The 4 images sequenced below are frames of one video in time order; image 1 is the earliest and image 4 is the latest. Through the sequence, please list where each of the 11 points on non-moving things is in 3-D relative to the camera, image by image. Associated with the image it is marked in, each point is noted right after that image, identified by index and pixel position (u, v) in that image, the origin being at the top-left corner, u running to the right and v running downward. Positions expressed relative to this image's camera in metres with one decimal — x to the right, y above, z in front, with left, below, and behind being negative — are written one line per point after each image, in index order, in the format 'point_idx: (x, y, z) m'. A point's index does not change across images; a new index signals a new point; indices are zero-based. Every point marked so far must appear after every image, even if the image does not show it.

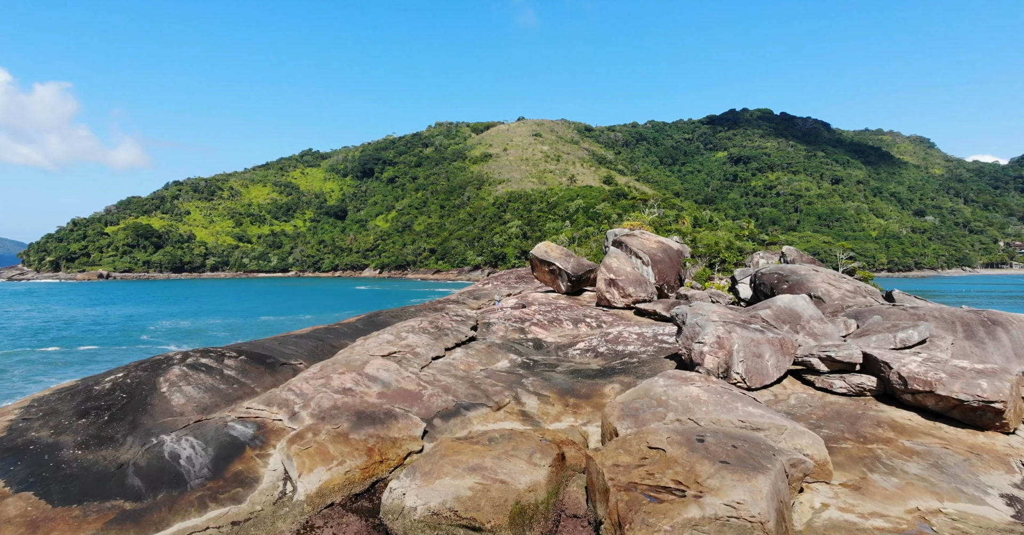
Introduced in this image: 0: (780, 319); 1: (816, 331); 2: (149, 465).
0: (+6.6, -1.3, +14.0) m
1: (+7.4, -1.5, +13.8) m
2: (-5.6, -3.0, +8.7) m
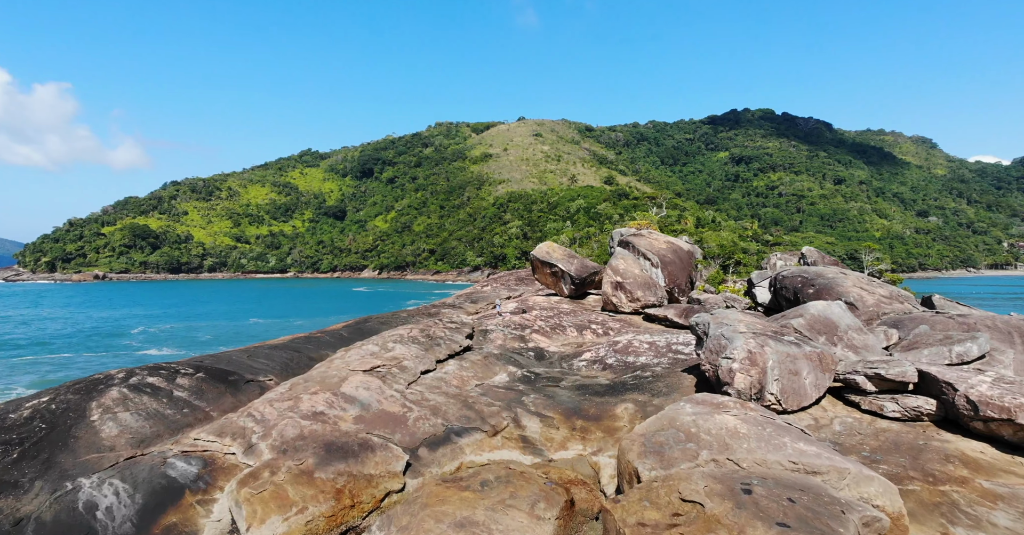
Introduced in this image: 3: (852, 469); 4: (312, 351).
0: (+6.6, -1.3, +12.4) m
1: (+7.3, -1.6, +12.1) m
2: (-5.6, -3.1, +7.0) m
3: (+4.1, -2.5, +7.0) m
4: (-5.1, -2.1, +14.6) m
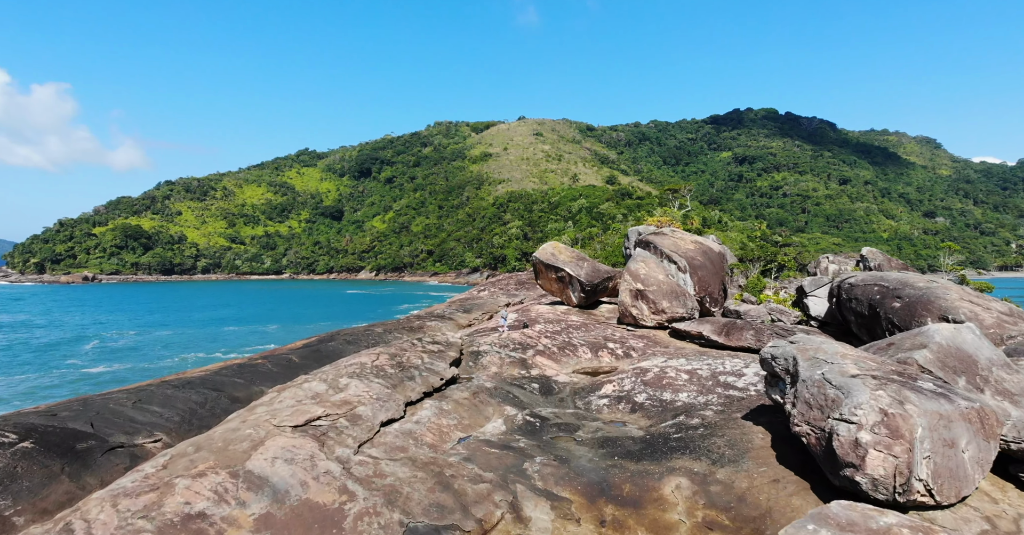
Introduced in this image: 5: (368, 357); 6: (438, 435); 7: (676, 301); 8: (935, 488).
0: (+6.5, -1.5, +8.5) m
1: (+7.3, -1.7, +8.3) m
2: (-5.6, -3.2, +3.2) m
3: (+4.1, -2.6, +3.1) m
4: (-5.2, -2.3, +10.8) m
5: (-3.0, -1.9, +12.0) m
6: (-1.2, -2.8, +9.6) m
7: (+5.2, -1.1, +18.2) m
8: (+4.9, -2.5, +6.6) m
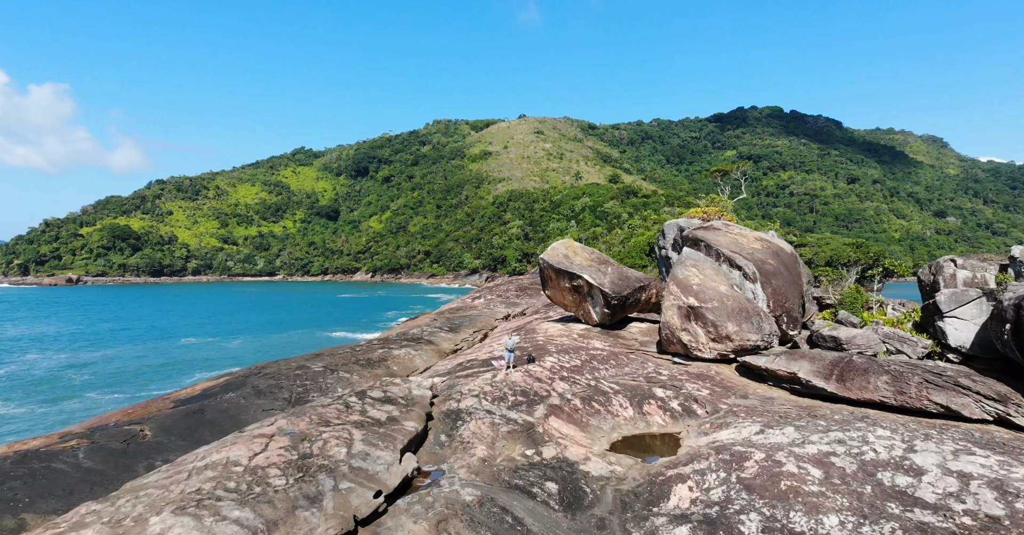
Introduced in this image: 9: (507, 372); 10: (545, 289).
0: (+6.5, -1.6, +3.0) m
1: (+7.3, -1.9, +2.8) m
2: (-5.7, -3.4, -2.3) m
3: (+4.1, -2.7, -2.4) m
4: (-5.2, -2.5, +5.3) m
5: (-3.0, -2.0, +6.5) m
6: (-1.3, -3.0, +4.1) m
7: (+5.2, -1.2, +12.7) m
8: (+4.9, -2.7, +1.1) m
9: (-0.1, -2.1, +11.5) m
10: (+1.0, -0.6, +16.7) m
